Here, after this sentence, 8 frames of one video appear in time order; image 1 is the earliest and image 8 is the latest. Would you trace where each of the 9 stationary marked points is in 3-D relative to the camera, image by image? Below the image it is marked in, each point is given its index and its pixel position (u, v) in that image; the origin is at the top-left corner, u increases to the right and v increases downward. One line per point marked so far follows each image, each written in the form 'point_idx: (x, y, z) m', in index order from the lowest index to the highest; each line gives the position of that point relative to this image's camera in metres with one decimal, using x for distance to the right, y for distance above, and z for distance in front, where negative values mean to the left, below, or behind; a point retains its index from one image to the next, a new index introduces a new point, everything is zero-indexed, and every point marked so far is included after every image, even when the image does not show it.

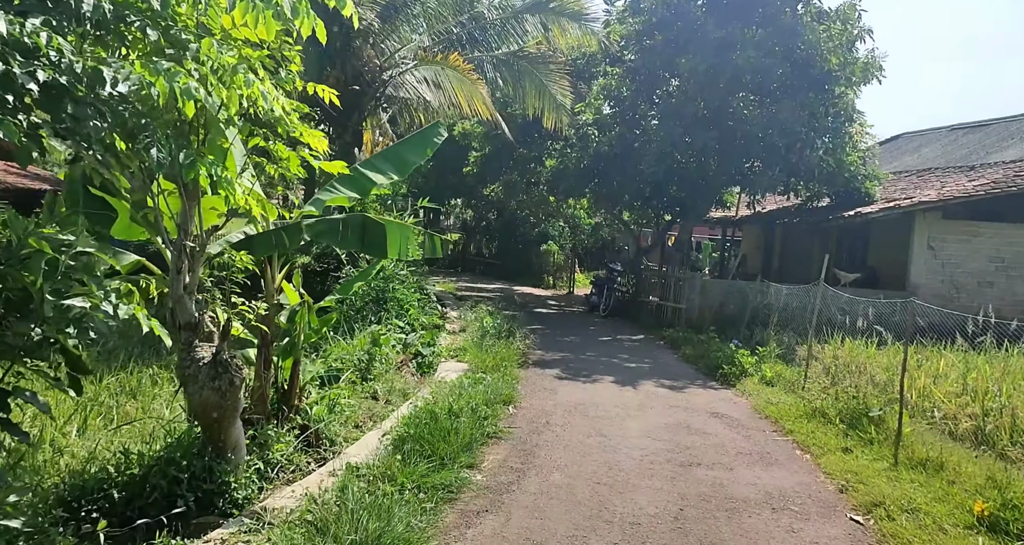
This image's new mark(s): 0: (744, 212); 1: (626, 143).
0: (+6.1, +1.6, +18.4) m
1: (+2.0, +2.3, +12.6) m
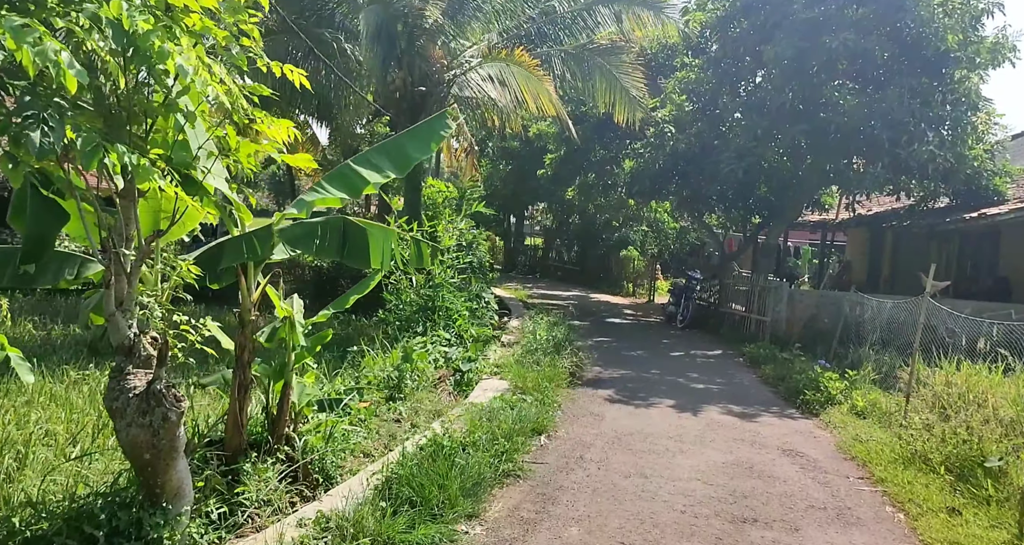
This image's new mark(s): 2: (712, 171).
0: (+8.1, +1.4, +16.8) m
1: (+3.2, +2.2, +11.6) m
2: (+3.2, +1.6, +11.2) m
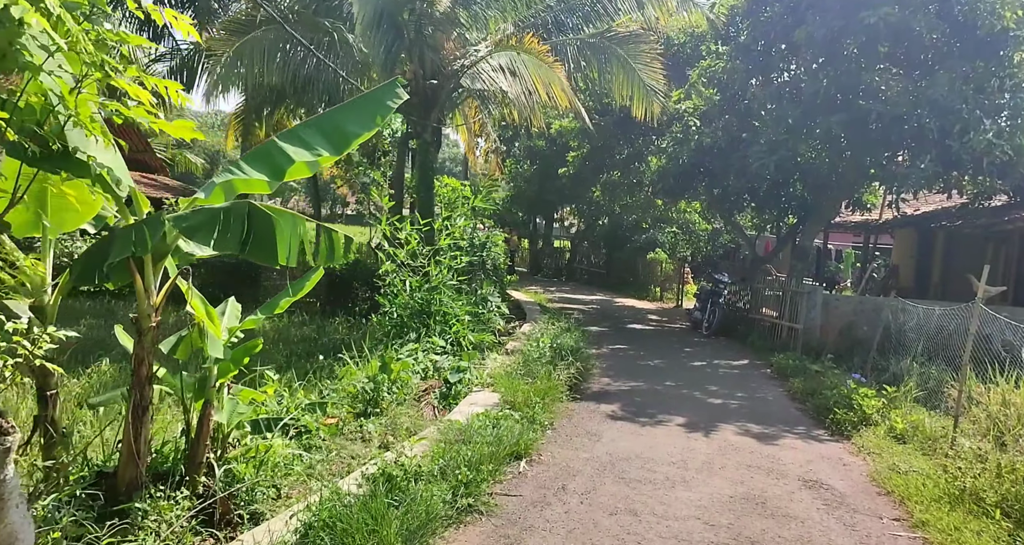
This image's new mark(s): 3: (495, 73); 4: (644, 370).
0: (+8.5, +1.3, +15.7) m
1: (+3.4, +2.1, +10.8) m
2: (+3.4, +1.6, +10.4) m
3: (-0.3, +3.0, +10.4) m
4: (+1.5, -1.2, +8.2) m
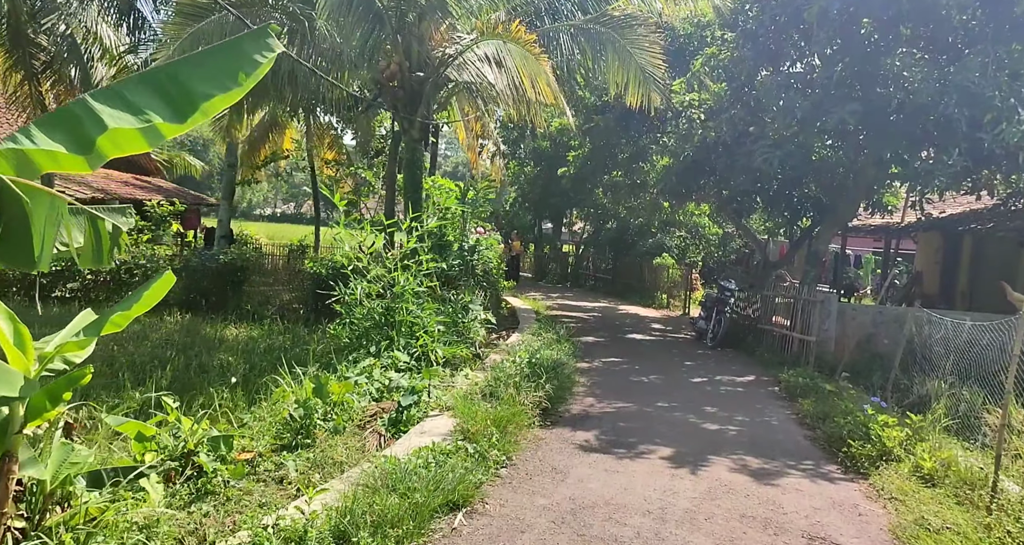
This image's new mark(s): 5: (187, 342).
0: (+8.5, +1.2, +14.7) m
1: (+3.2, +2.0, +9.9) m
2: (+3.2, +1.5, +9.5) m
3: (-0.4, +2.9, +9.6) m
4: (+1.3, -1.2, +7.4) m
5: (-4.3, -0.9, +9.3) m
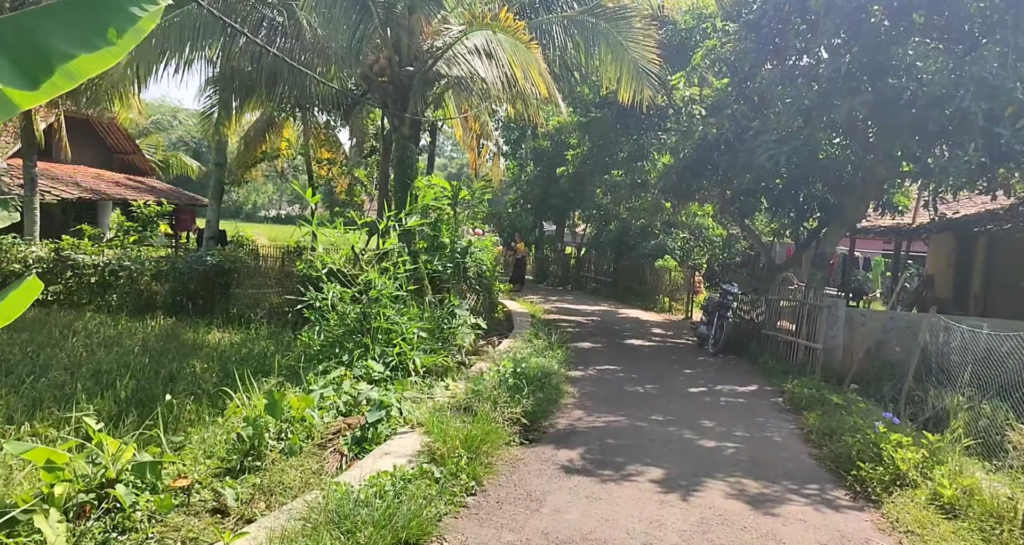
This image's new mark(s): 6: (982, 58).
0: (+8.4, +1.1, +14.2) m
1: (+3.1, +2.0, +9.4) m
2: (+3.1, +1.4, +9.1) m
3: (-0.6, +2.9, +9.2) m
4: (+1.2, -1.3, +6.9) m
5: (-4.4, -0.9, +8.9) m
6: (+5.0, +2.3, +7.4) m
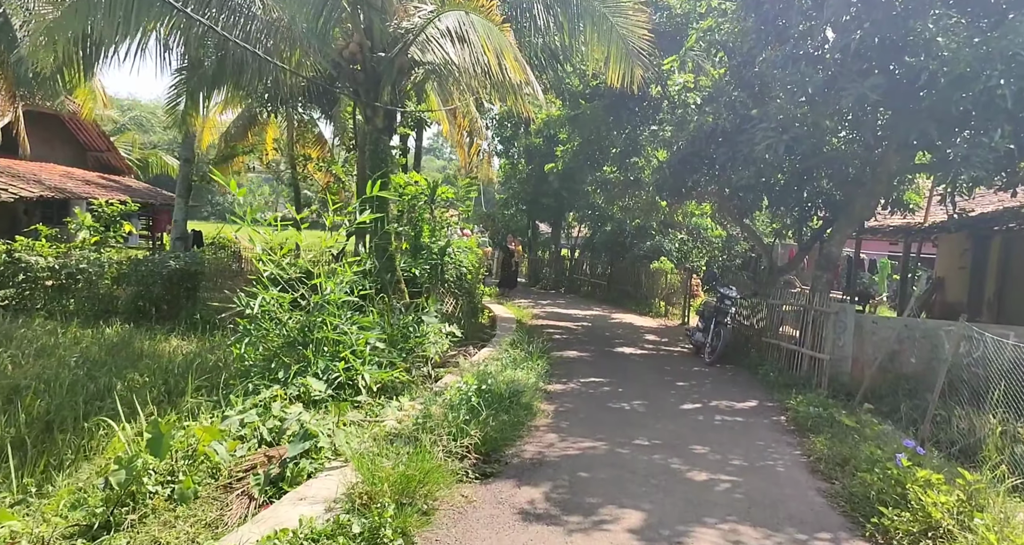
0: (+8.1, +1.1, +13.4) m
1: (+2.8, +2.0, +8.7) m
2: (+2.8, +1.4, +8.3) m
3: (-0.8, +2.8, +8.4) m
4: (+0.9, -1.3, +6.1) m
5: (-4.7, -1.0, +8.1) m
6: (+4.7, +2.3, +6.6) m
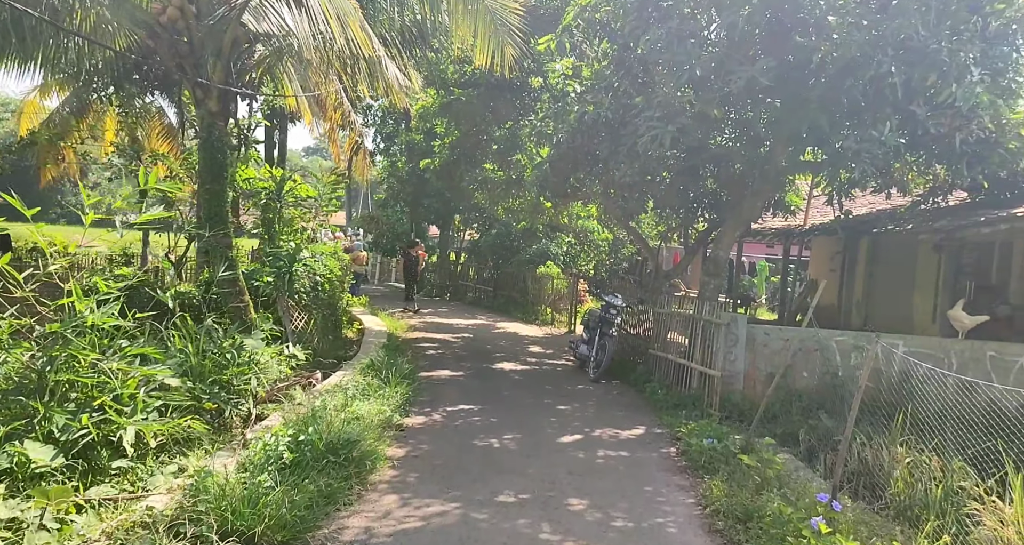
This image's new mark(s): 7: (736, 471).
0: (+5.8, +1.0, +13.3) m
1: (+1.3, +1.9, +7.8) m
2: (+1.3, +1.3, +7.4) m
3: (-2.3, +2.7, +7.0) m
4: (-0.3, -1.4, +5.0) m
5: (-6.1, -1.1, +6.1) m
6: (+3.4, +2.2, +6.1) m
7: (+1.5, -1.3, +4.8) m
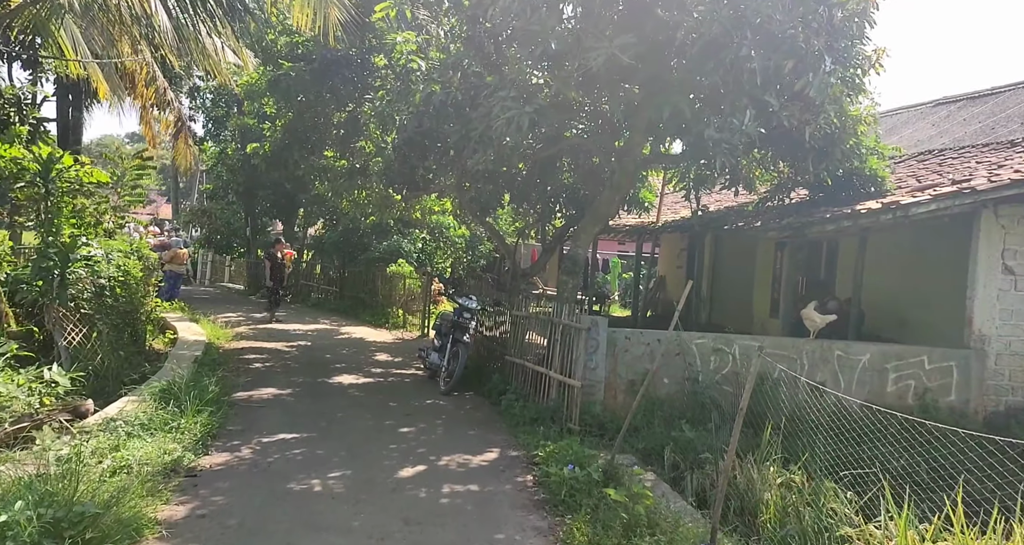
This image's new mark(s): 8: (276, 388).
0: (+3.0, +1.1, +13.2) m
1: (-0.4, +1.9, +6.9) m
2: (-0.3, +1.3, +6.6) m
3: (-3.8, +2.7, +5.5) m
4: (-1.3, -1.4, +3.9) m
5: (-7.2, -1.2, +3.8) m
6: (+2.1, +2.2, +5.6) m
7: (+0.5, -1.3, +4.0) m
8: (-2.5, -1.2, +7.5) m
